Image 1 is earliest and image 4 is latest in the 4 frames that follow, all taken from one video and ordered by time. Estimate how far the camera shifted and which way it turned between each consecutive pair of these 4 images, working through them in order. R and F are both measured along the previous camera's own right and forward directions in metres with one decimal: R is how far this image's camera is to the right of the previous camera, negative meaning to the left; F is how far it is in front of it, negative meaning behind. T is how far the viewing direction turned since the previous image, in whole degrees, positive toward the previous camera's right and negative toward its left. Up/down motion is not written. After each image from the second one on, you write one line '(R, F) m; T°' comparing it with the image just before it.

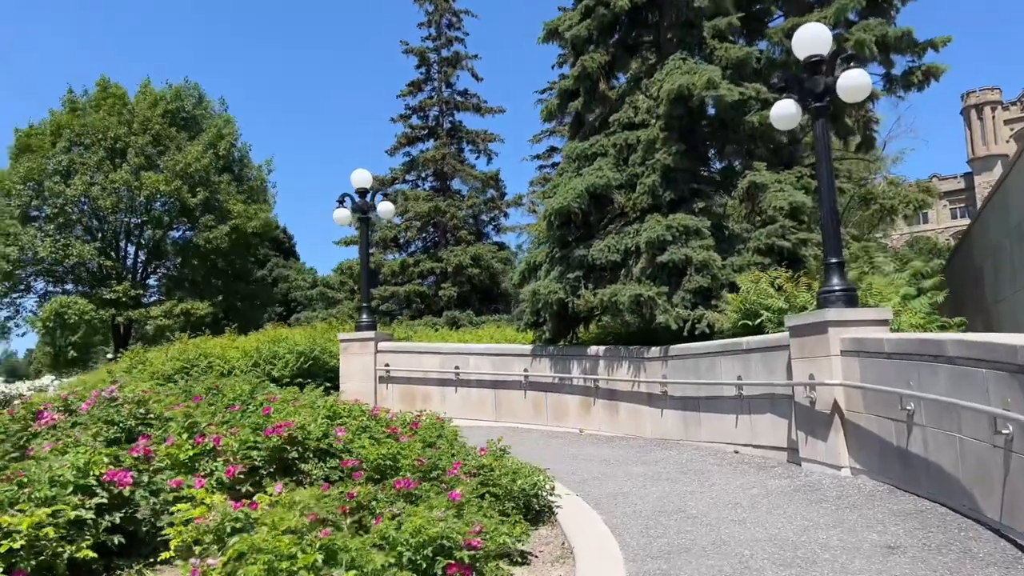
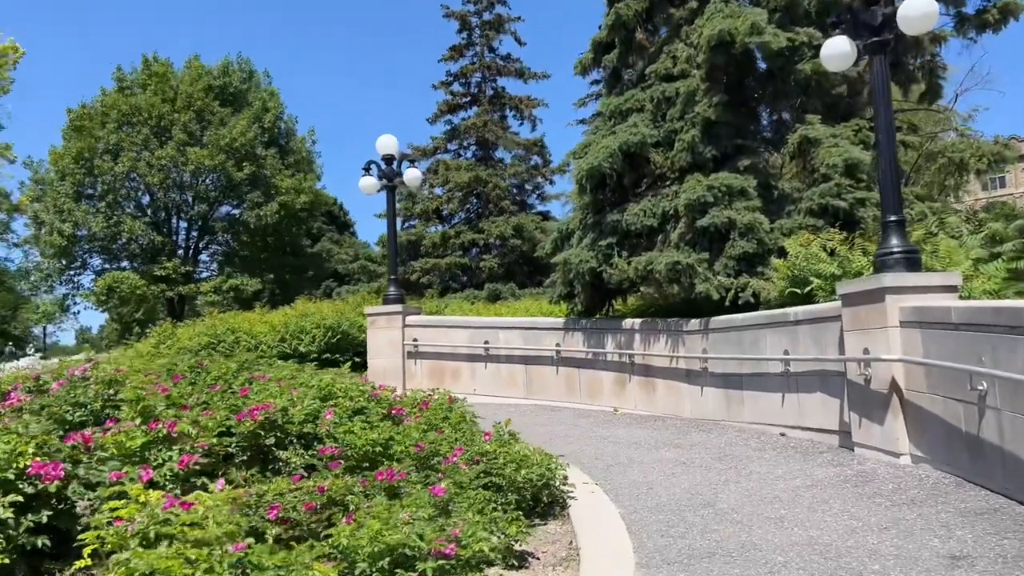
(+0.4, +0.7) m; -4°
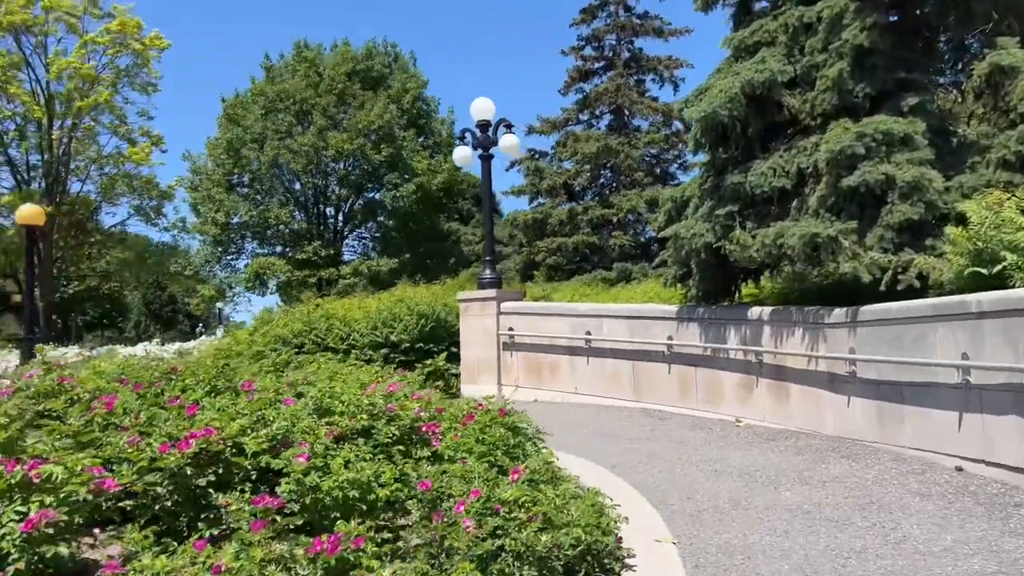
(+0.7, +1.7) m; -11°
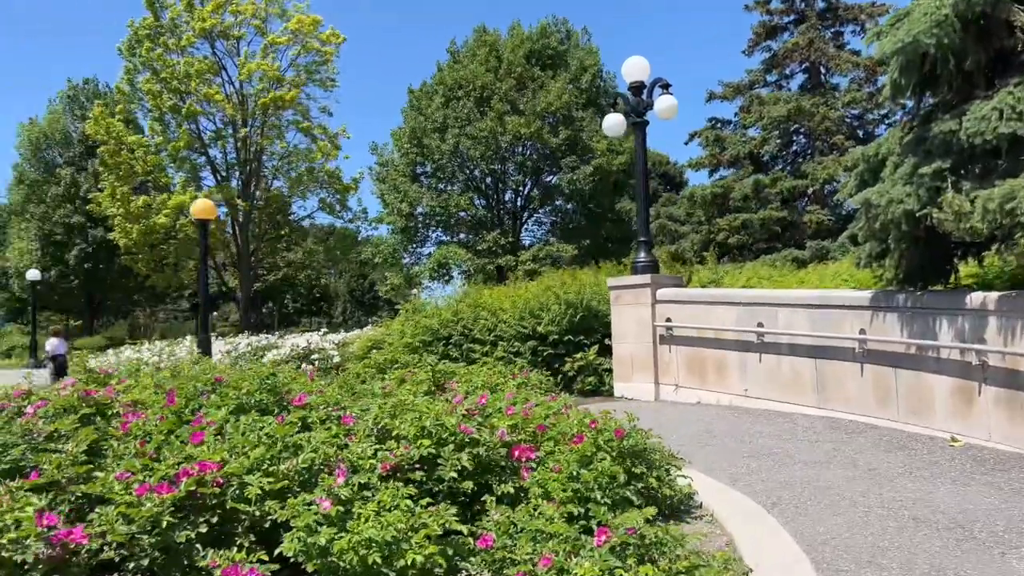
(+0.4, +1.2) m; -13°
